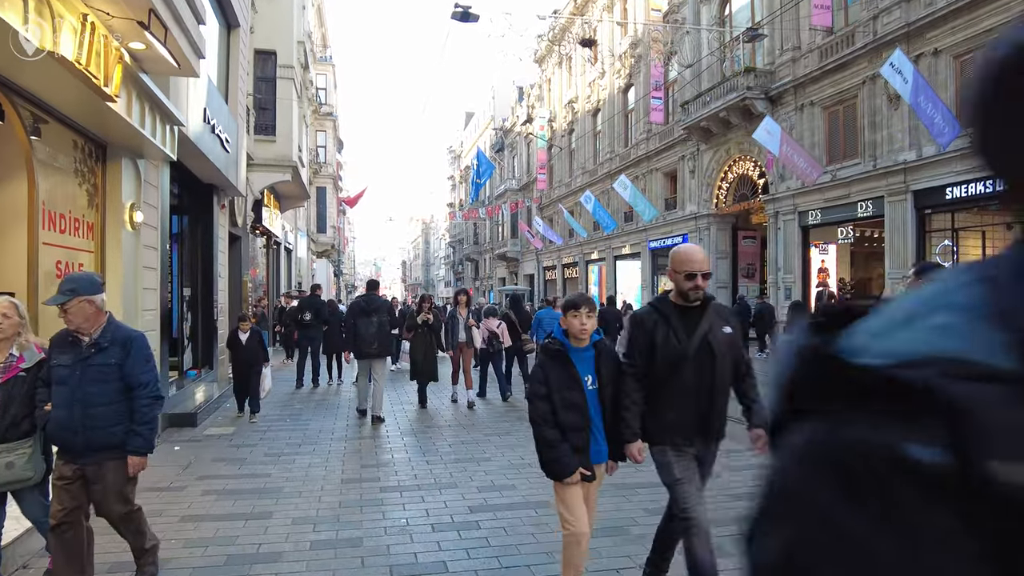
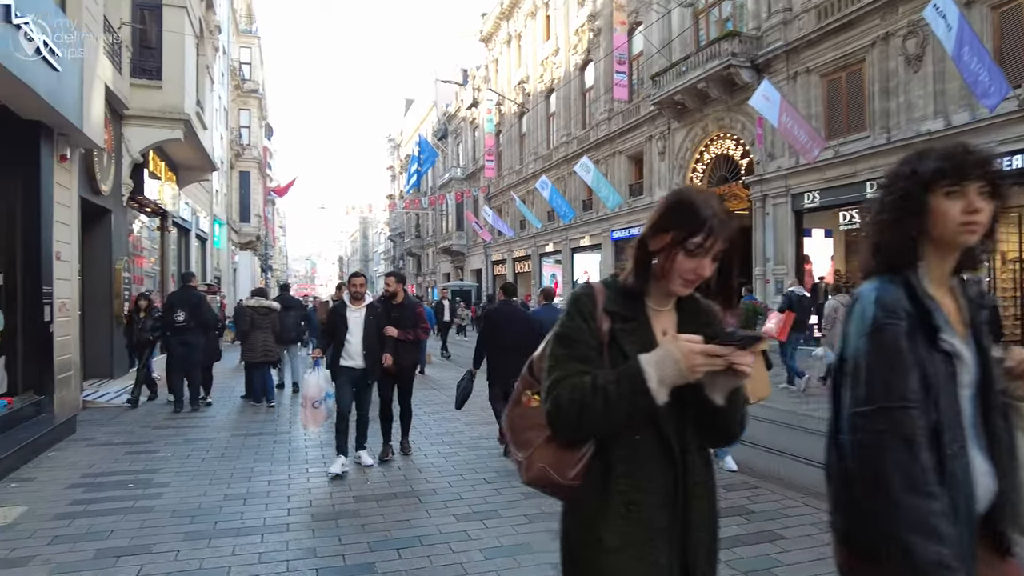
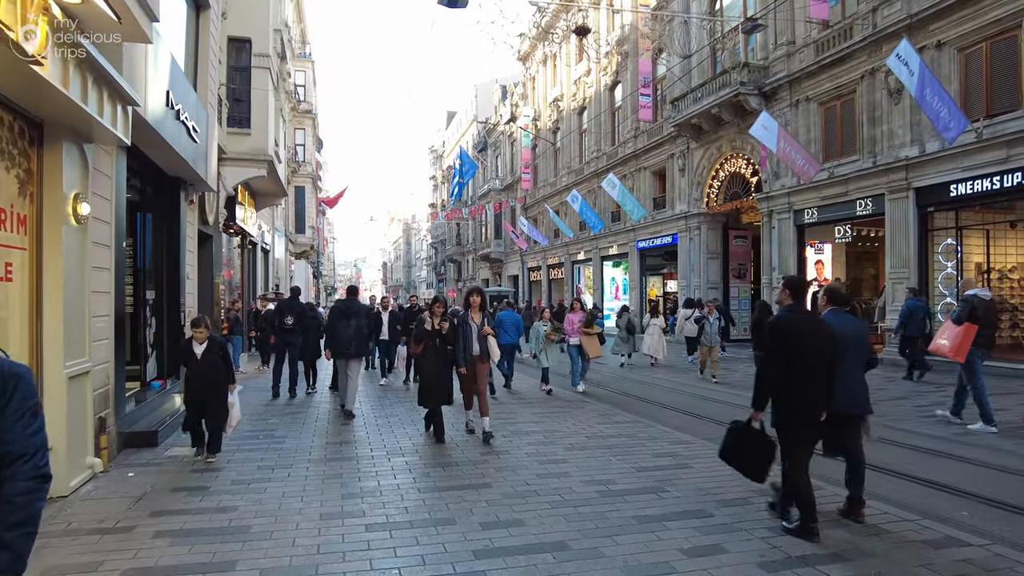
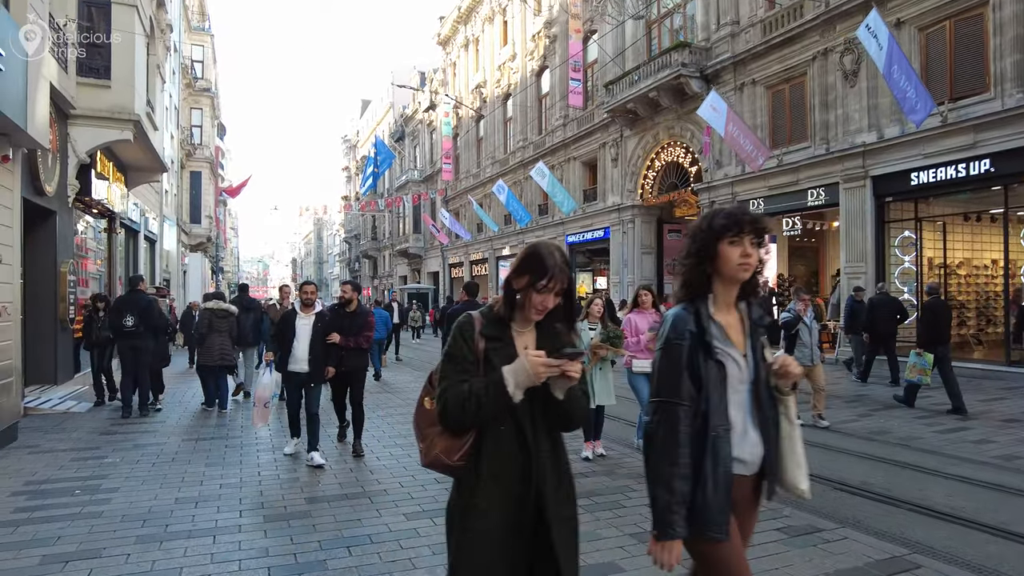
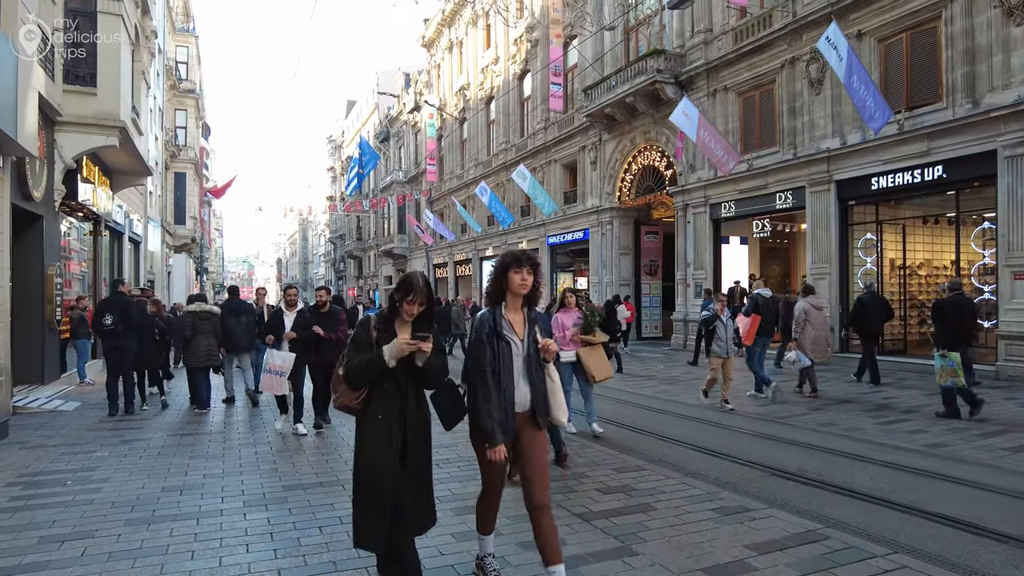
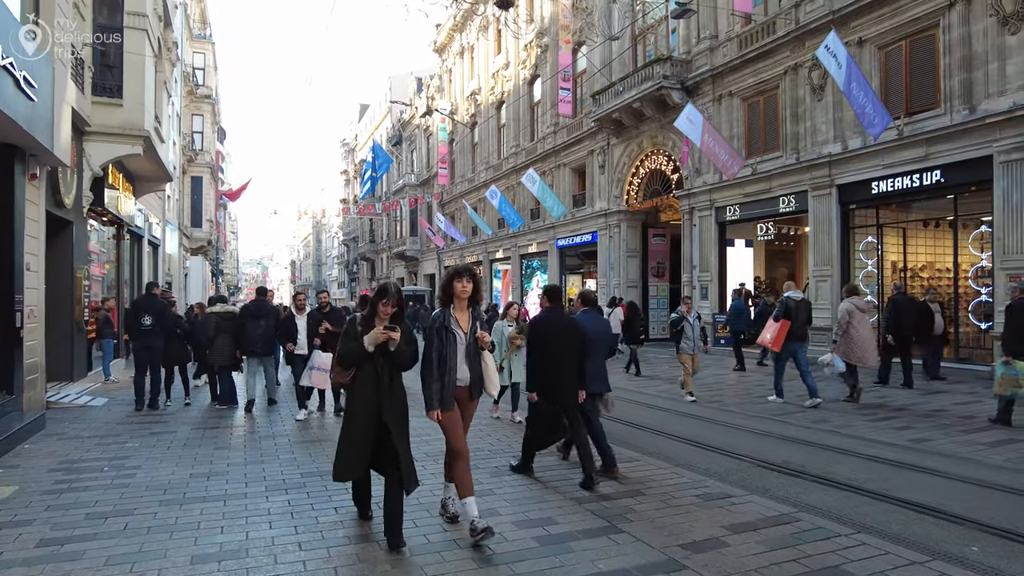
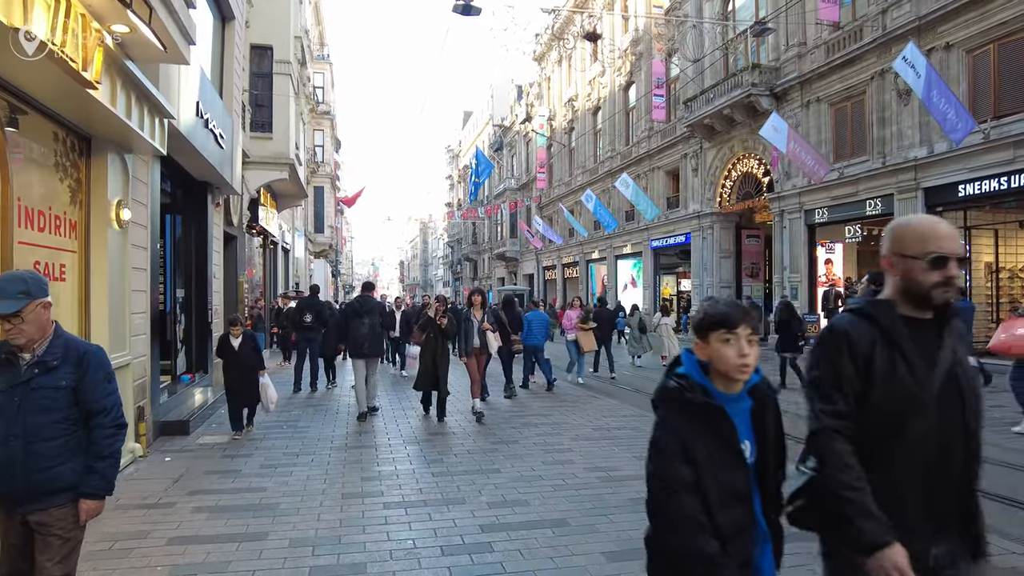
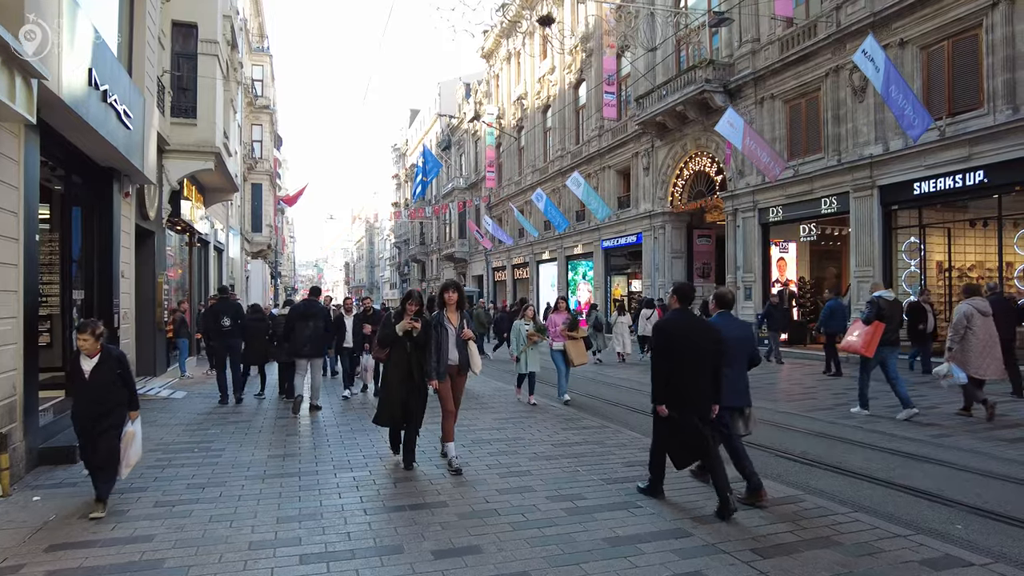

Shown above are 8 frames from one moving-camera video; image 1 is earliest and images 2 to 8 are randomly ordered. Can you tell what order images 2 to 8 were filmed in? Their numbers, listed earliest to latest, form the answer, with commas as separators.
7, 3, 8, 6, 5, 4, 2
